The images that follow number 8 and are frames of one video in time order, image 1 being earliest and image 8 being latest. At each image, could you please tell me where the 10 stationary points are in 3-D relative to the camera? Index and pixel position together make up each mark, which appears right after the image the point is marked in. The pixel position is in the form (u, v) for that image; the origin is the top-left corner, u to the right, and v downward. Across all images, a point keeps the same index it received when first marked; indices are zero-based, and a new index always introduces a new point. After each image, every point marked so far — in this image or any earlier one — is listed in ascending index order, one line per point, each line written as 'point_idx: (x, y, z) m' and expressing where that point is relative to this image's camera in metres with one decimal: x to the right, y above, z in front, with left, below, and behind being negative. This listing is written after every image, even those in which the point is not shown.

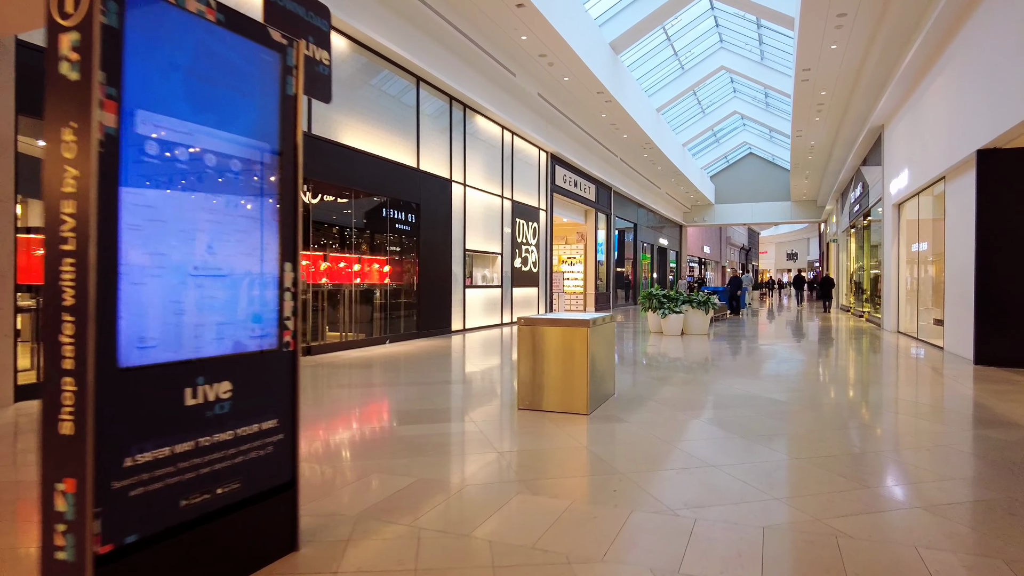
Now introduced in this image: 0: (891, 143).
0: (+6.4, +2.4, +10.9) m
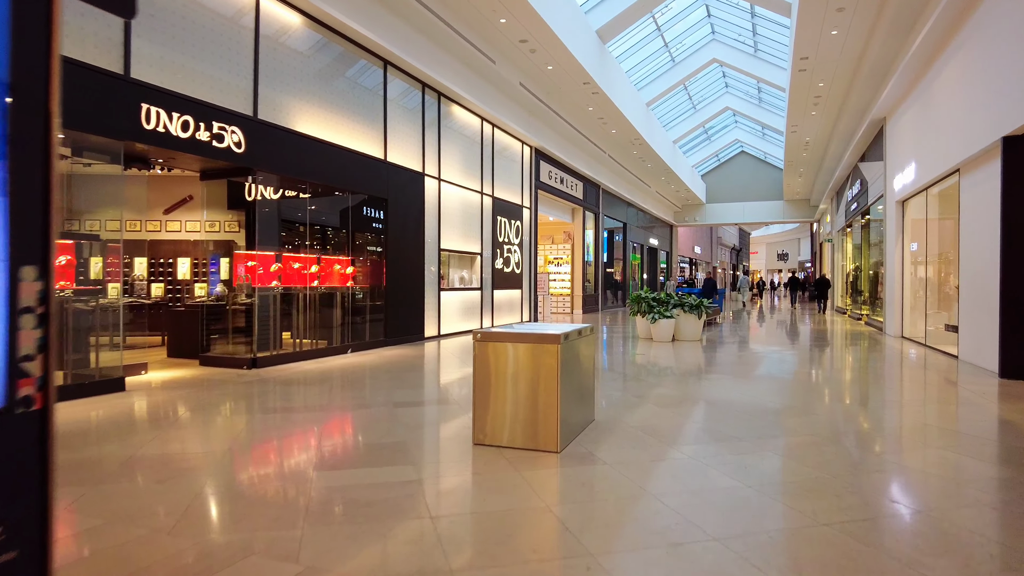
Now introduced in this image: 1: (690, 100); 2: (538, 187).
0: (+6.0, +2.4, +10.3) m
1: (+5.5, +5.7, +19.9) m
2: (+0.5, +2.1, +13.4) m
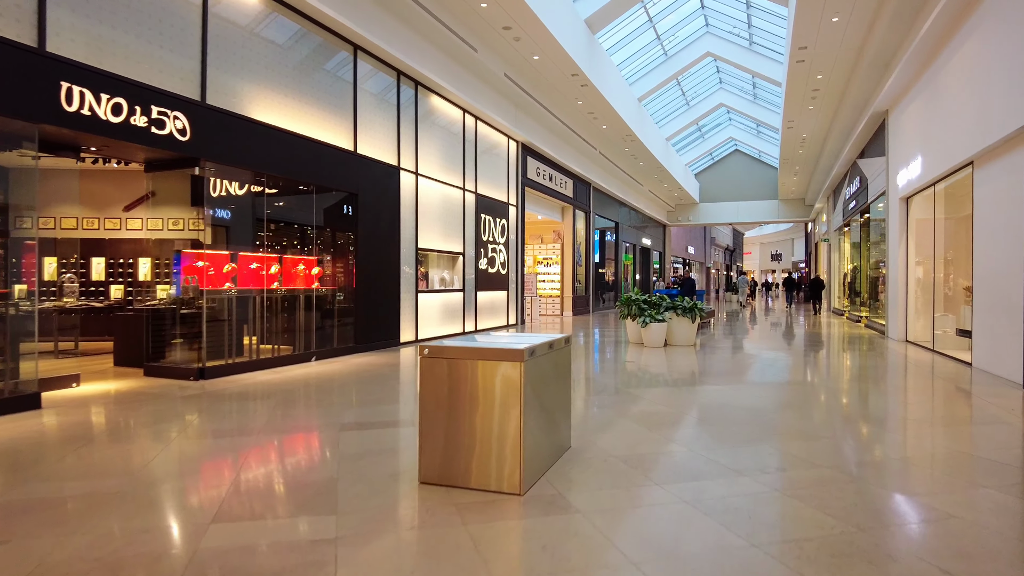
0: (+5.8, +2.4, +9.8) m
1: (+5.1, +5.7, +19.4) m
2: (+0.3, +2.1, +12.9) m
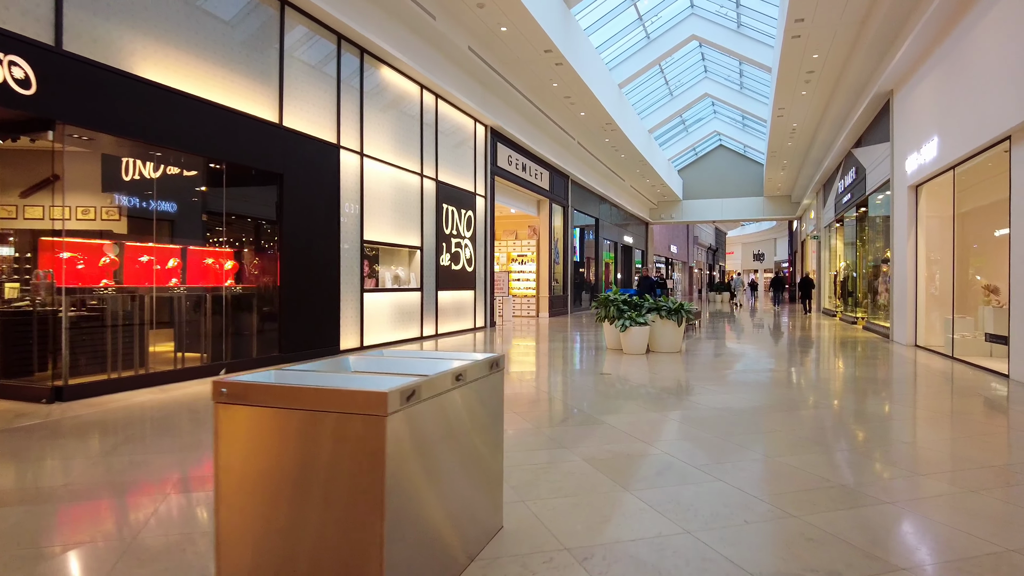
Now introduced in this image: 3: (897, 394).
0: (+5.3, +2.4, +8.8) m
1: (+4.4, +5.7, +18.4) m
2: (-0.3, +2.1, +11.7) m
3: (+3.8, -1.1, +6.5) m
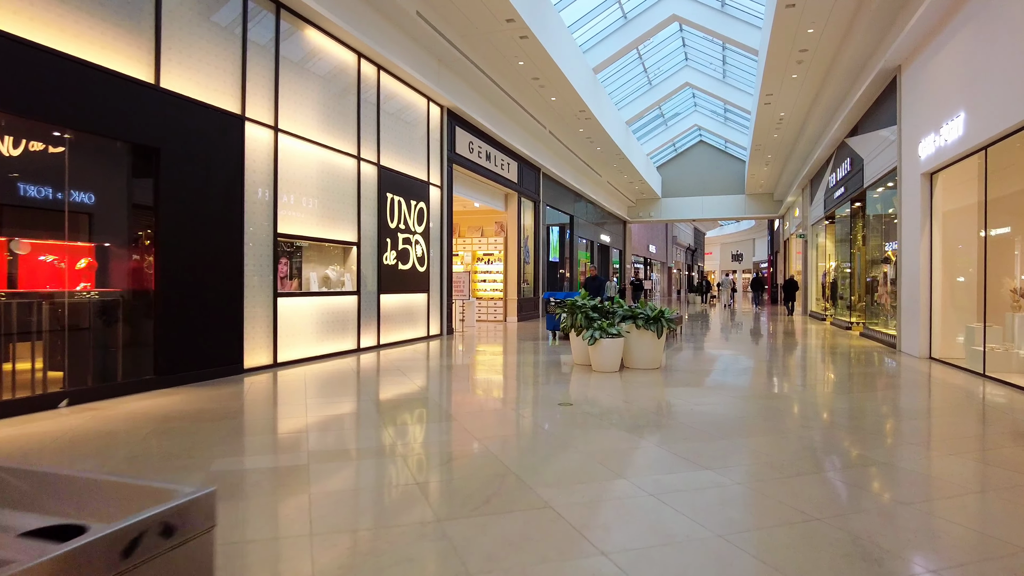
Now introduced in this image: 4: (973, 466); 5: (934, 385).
0: (+4.8, +2.3, +7.6) m
1: (+3.5, +5.7, +17.2) m
2: (-0.9, +2.1, +10.4) m
3: (+3.3, -1.1, +5.3) m
4: (+2.8, -1.1, +4.0) m
5: (+4.2, -1.0, +6.5) m
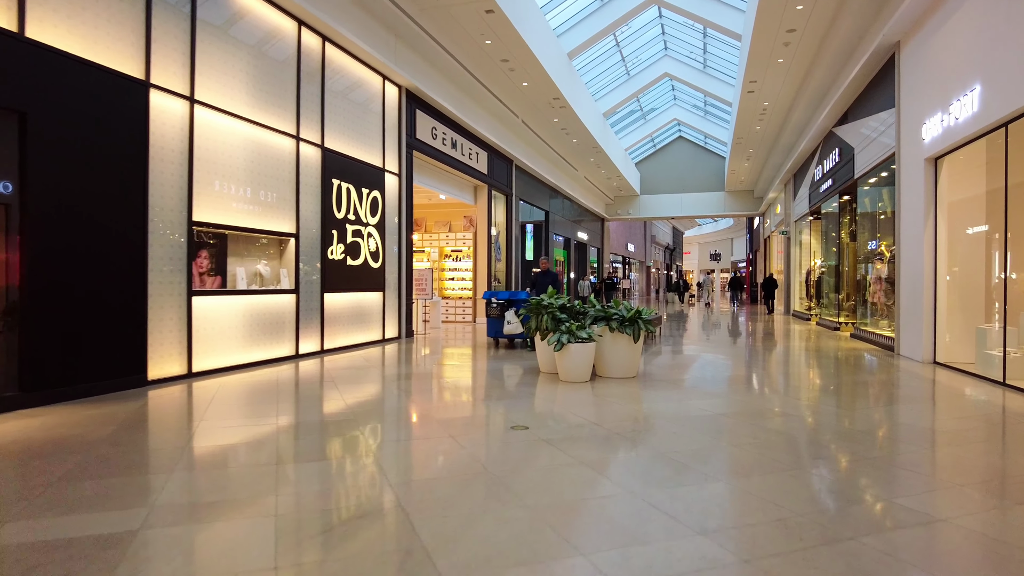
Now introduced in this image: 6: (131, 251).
0: (+4.3, +2.4, +6.9) m
1: (+2.8, +5.7, +16.5) m
2: (-1.4, +2.1, +9.5) m
3: (+3.0, -1.1, +4.6) m
4: (+2.5, -1.1, +3.2) m
5: (+3.8, -0.9, +5.8) m
6: (-2.8, +0.2, +4.9) m
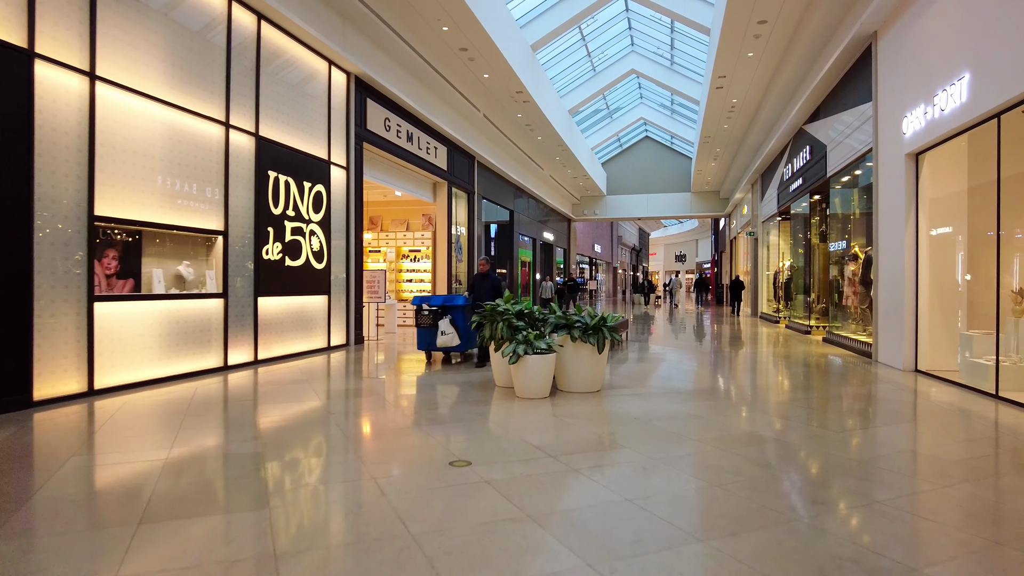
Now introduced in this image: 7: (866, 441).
0: (+3.9, +2.3, +6.6) m
1: (+1.9, +5.7, +16.0) m
2: (-2.0, +2.0, +8.9) m
3: (+2.7, -1.1, +4.1) m
4: (+2.3, -1.1, +2.7) m
5: (+3.5, -1.0, +5.4) m
6: (-3.2, +0.2, +4.1) m
7: (+2.5, -1.1, +4.3) m
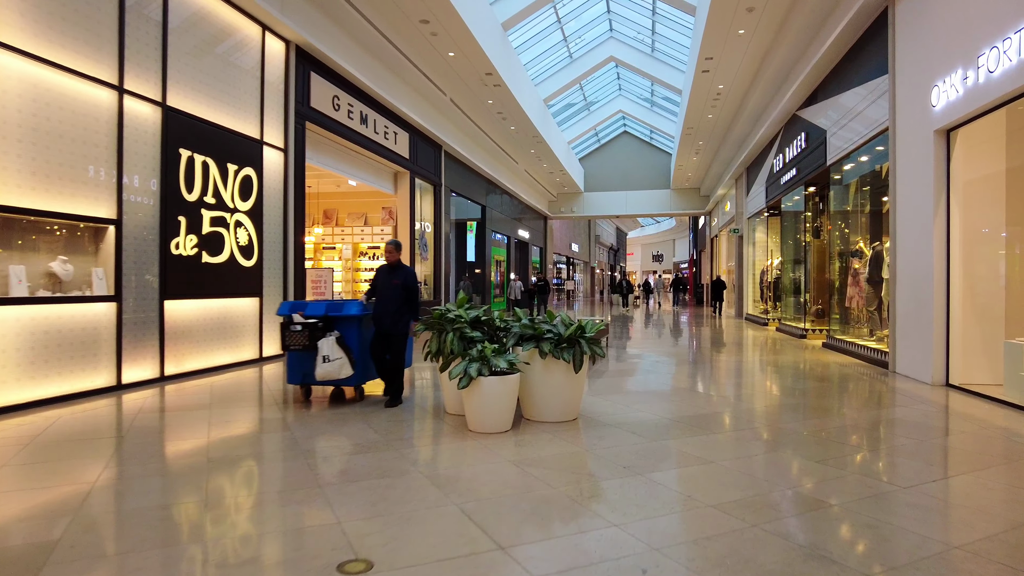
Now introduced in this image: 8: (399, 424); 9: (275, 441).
0: (+3.6, +2.3, +5.6) m
1: (+1.2, +5.7, +15.0) m
2: (-2.4, +2.0, +7.8) m
3: (+2.4, -1.1, +3.2) m
4: (+2.1, -1.1, +1.8) m
5: (+3.2, -1.0, +4.5) m
6: (-3.4, +0.2, +3.0) m
7: (+2.2, -1.1, +3.3) m
8: (-0.6, -0.9, +3.7) m
9: (-1.3, -0.9, +3.6) m
